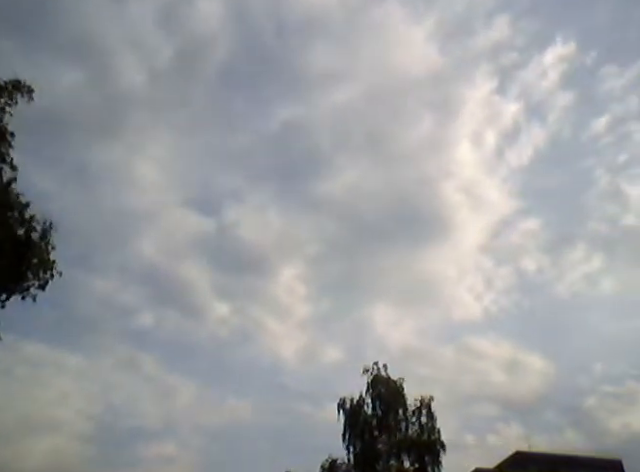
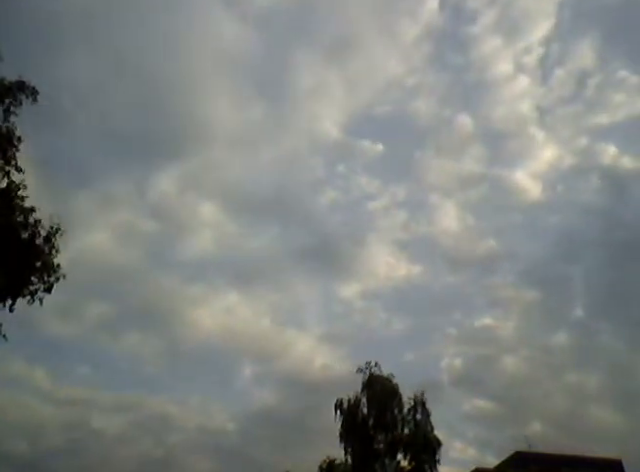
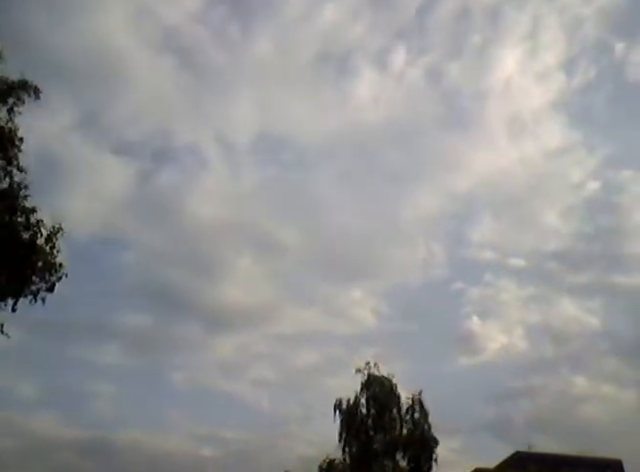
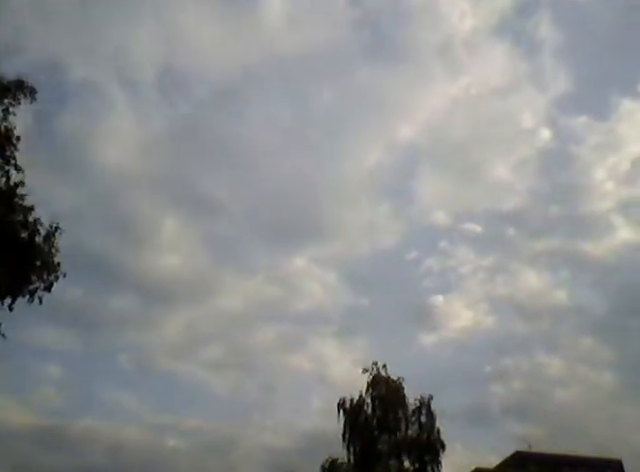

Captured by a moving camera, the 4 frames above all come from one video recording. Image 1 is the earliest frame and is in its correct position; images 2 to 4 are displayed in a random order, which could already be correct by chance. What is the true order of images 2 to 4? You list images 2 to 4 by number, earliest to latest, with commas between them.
3, 4, 2
